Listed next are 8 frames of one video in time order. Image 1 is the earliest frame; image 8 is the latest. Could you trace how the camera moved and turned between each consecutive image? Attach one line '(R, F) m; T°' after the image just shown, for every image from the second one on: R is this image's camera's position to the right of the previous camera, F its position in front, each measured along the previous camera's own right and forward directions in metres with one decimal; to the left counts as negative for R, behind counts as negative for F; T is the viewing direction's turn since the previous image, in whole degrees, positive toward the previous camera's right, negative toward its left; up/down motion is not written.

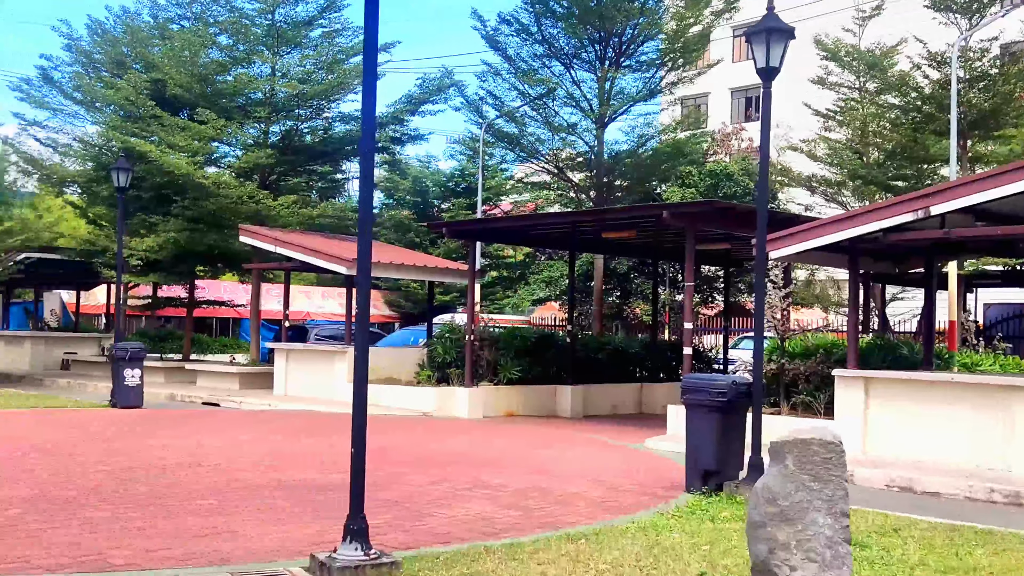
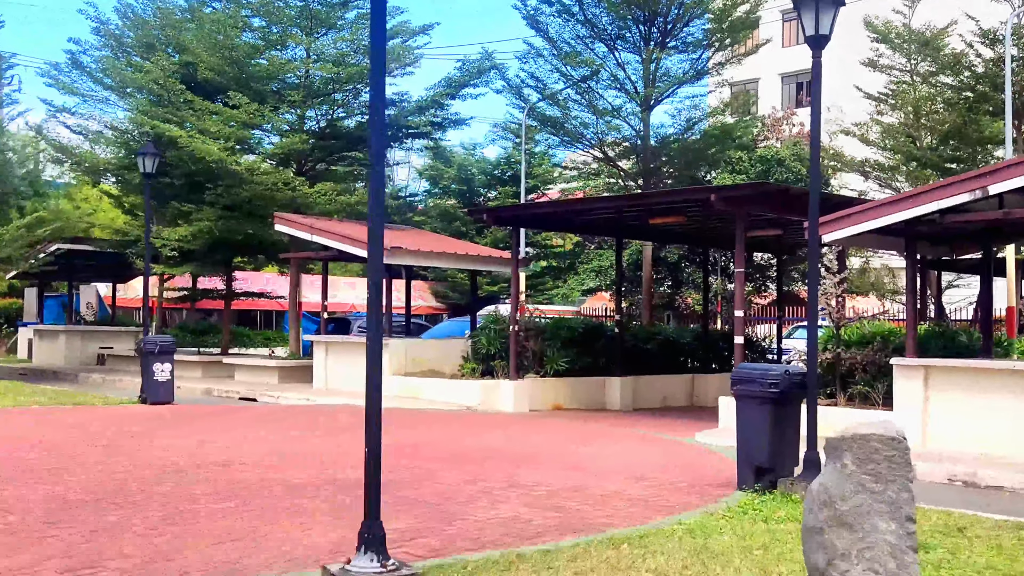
(+0.1, +0.4) m; -3°
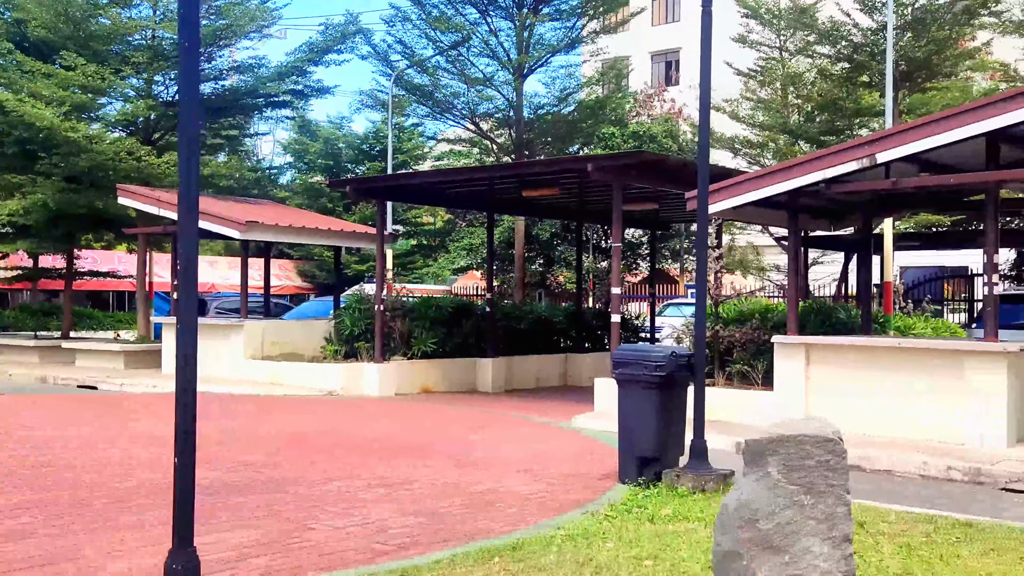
(+0.1, +0.9) m; +7°
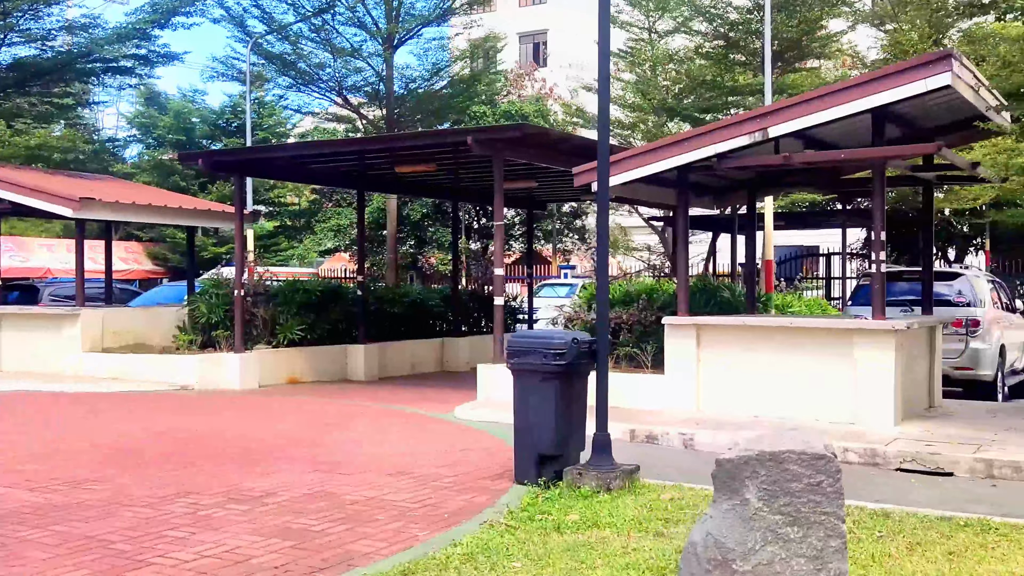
(-0.1, +0.8) m; +7°
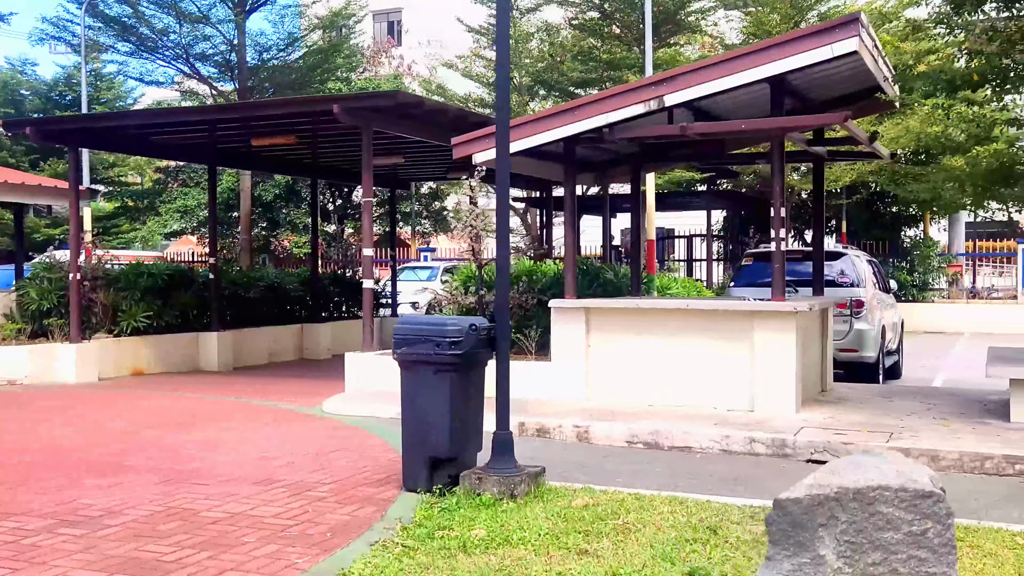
(-0.2, +0.9) m; +8°
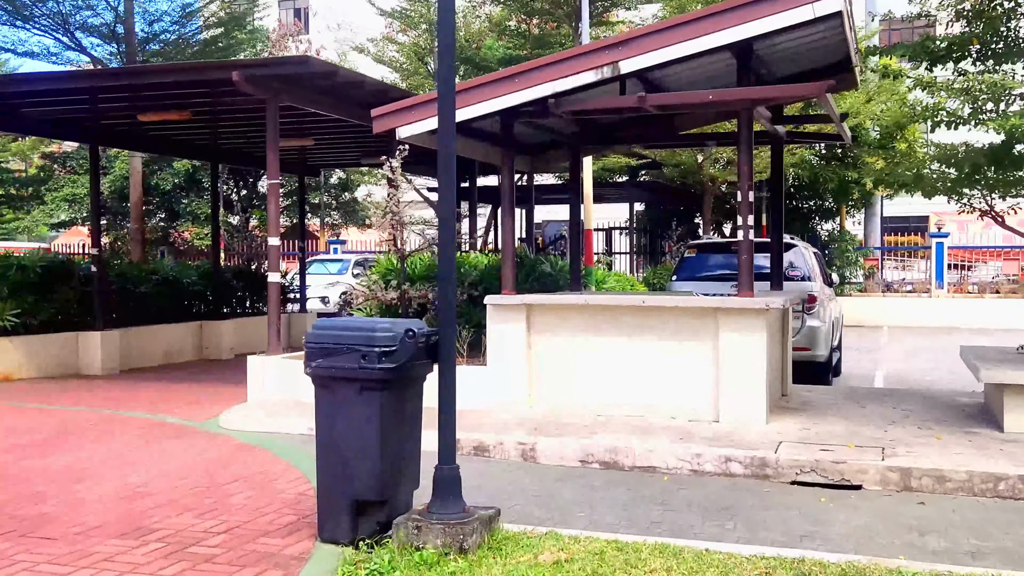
(-0.2, +1.3) m; +5°
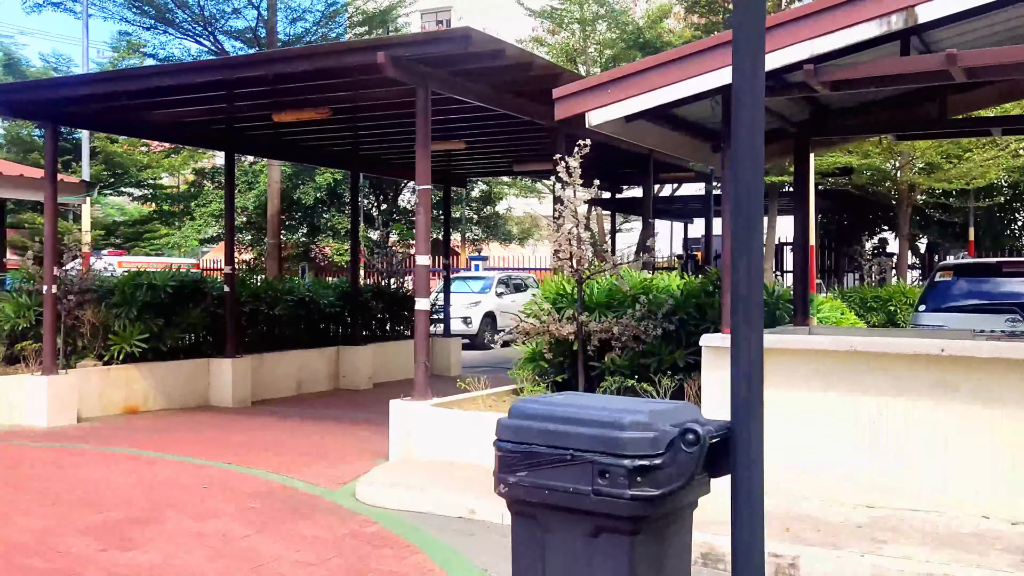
(-0.6, +2.1) m; -7°
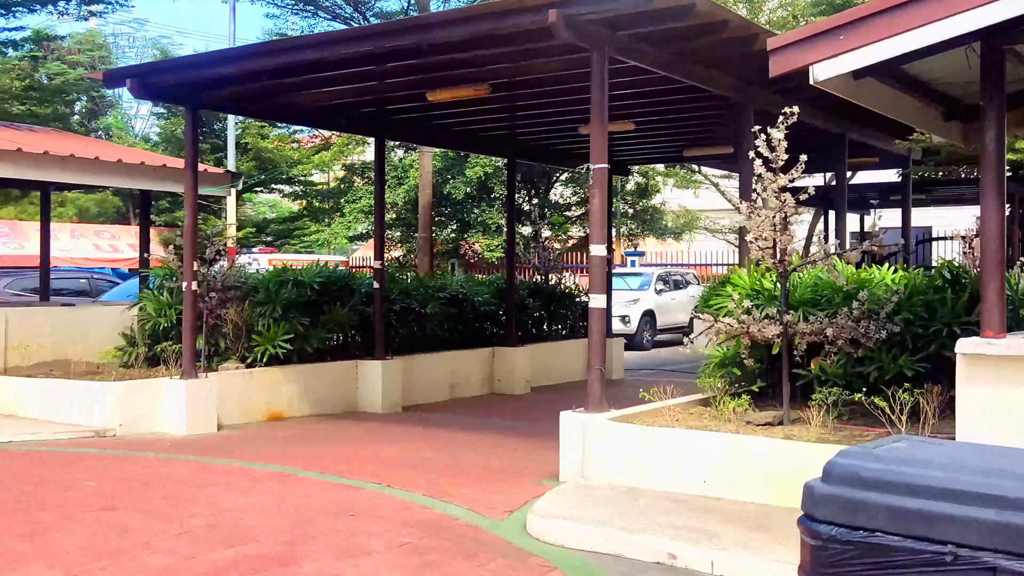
(-0.3, +1.2) m; -8°
